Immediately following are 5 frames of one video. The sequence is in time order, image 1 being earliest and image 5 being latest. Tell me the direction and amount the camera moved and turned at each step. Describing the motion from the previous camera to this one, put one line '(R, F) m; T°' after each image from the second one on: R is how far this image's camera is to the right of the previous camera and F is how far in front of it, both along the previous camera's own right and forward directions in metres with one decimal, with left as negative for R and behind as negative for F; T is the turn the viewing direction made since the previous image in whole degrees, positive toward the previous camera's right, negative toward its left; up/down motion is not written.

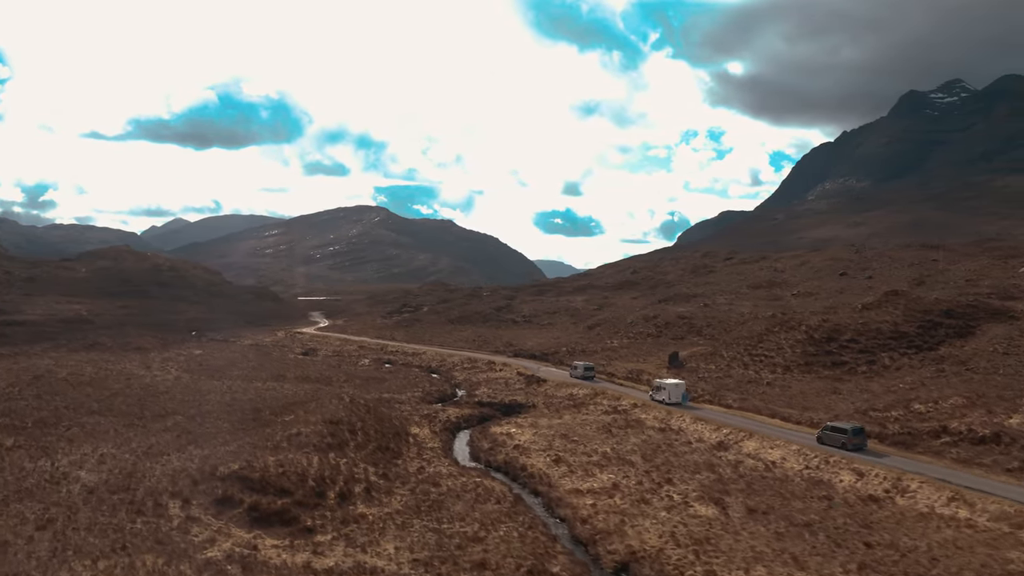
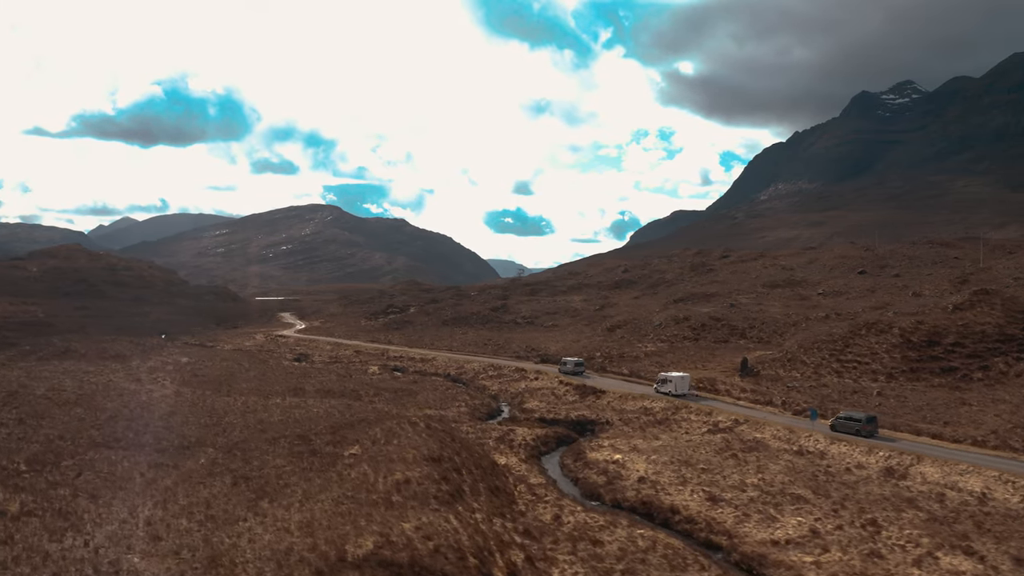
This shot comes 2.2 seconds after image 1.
(-5.9, +9.3) m; +3°
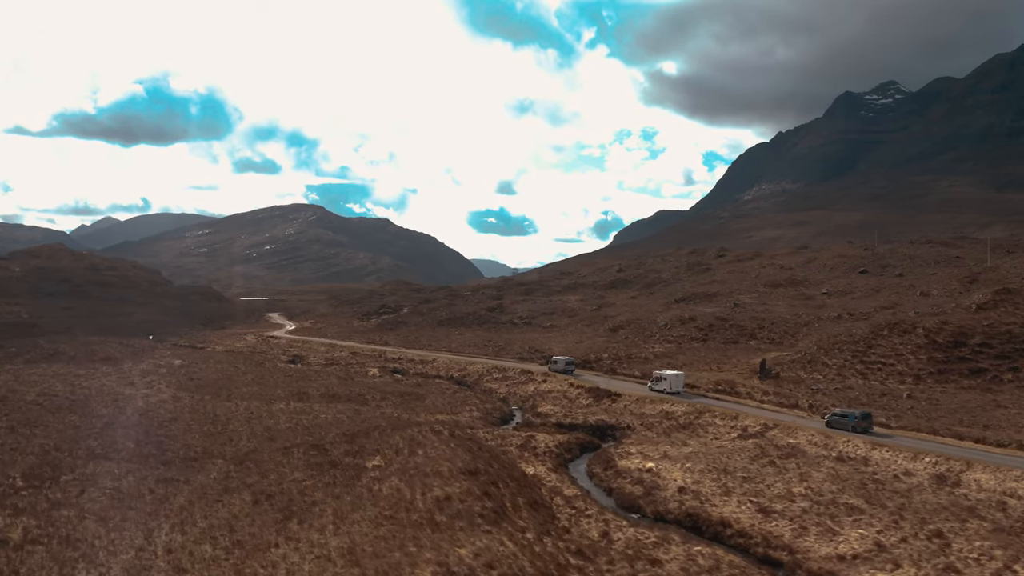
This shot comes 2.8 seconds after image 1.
(-1.6, +2.4) m; +1°
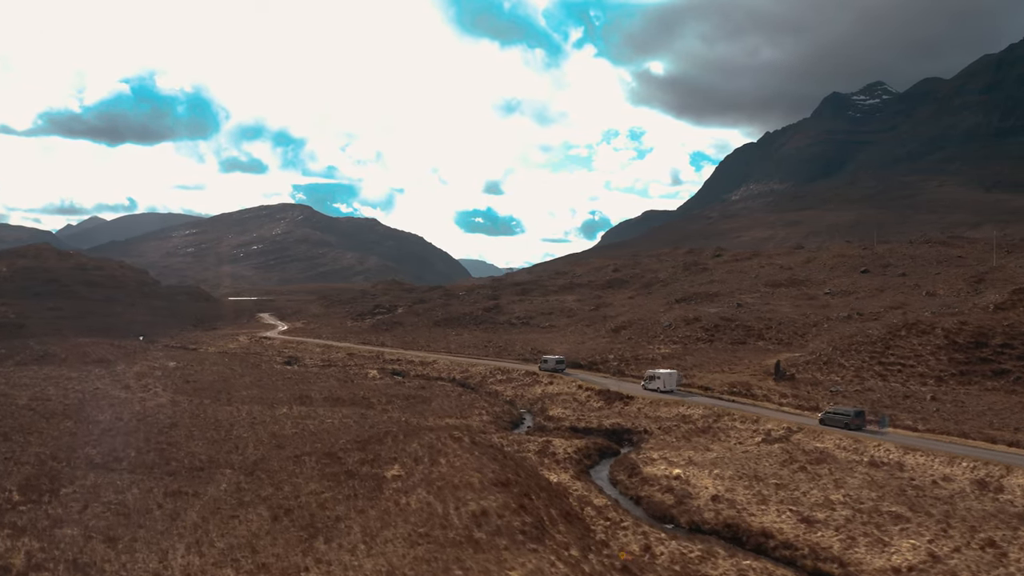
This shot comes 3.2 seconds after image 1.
(-1.2, +1.8) m; +1°
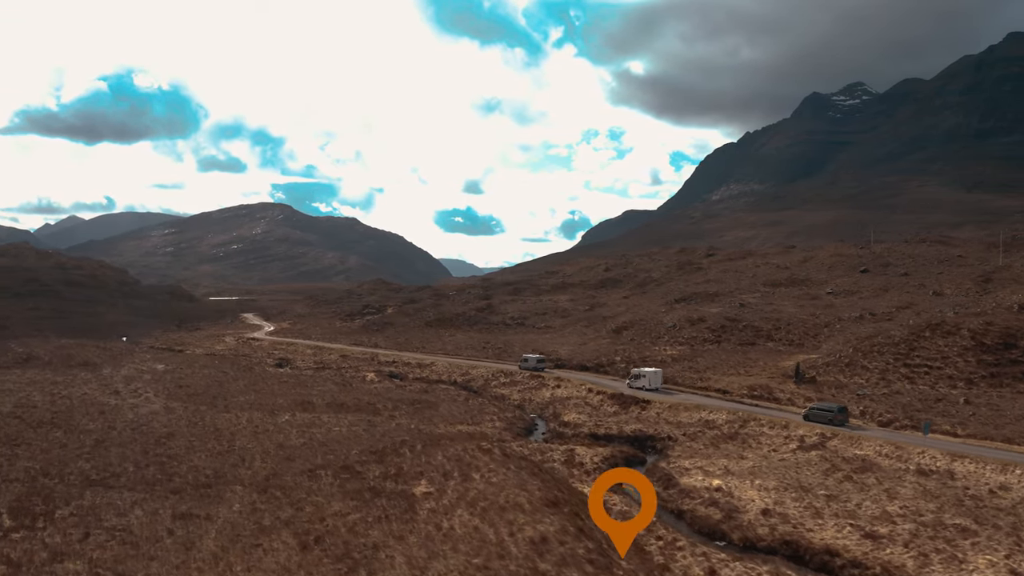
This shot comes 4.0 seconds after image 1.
(-1.6, +2.6) m; +1°
